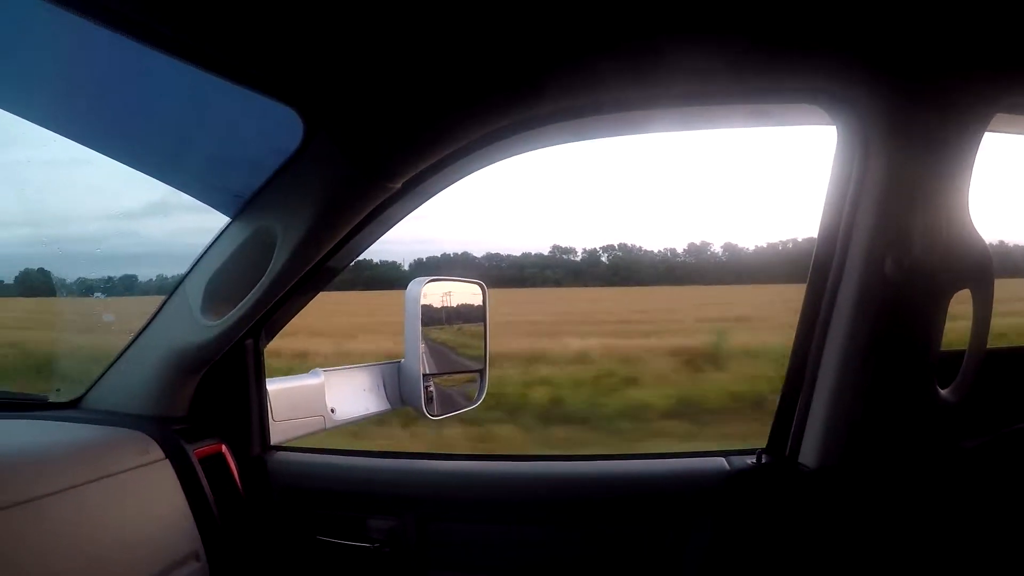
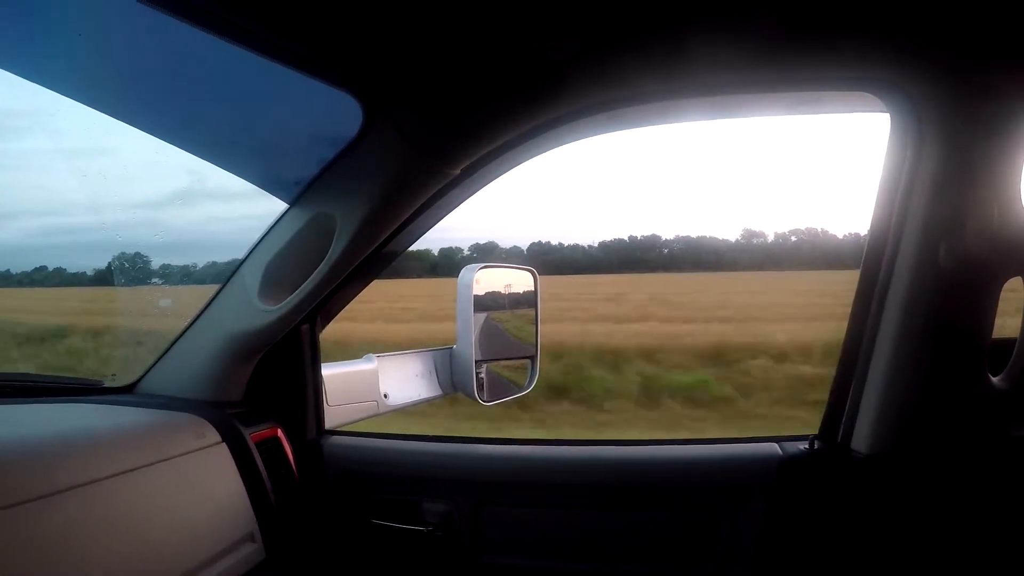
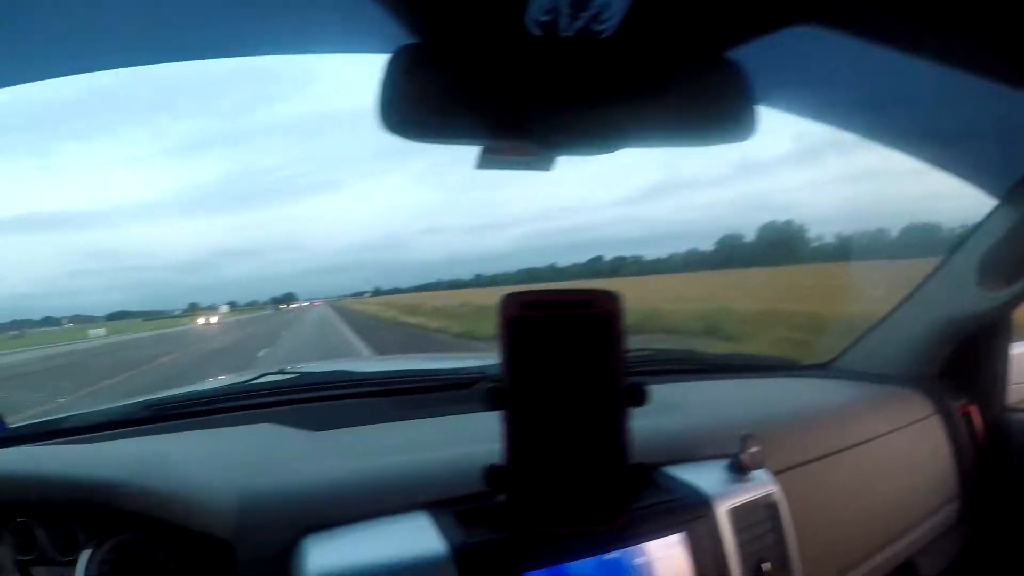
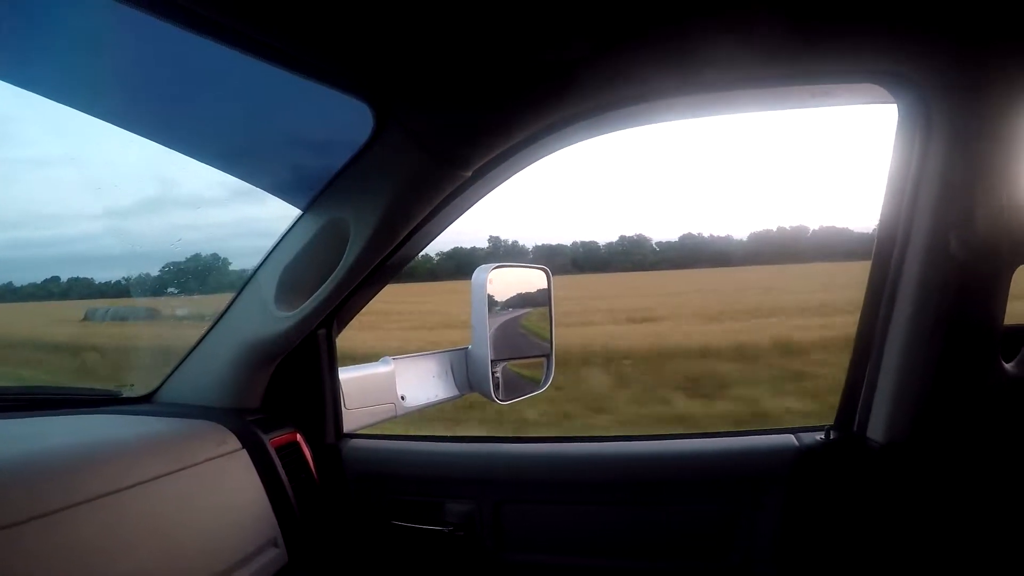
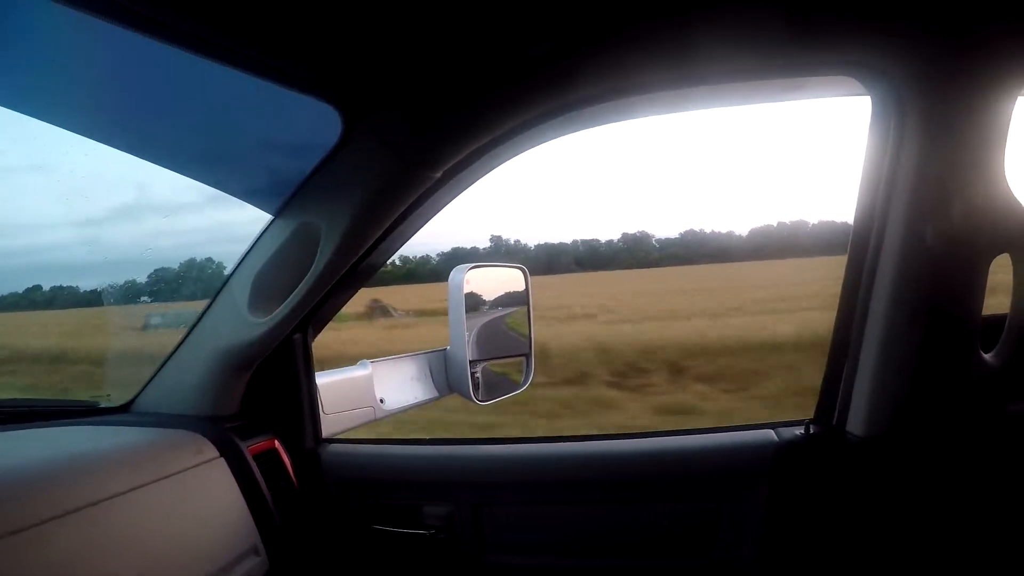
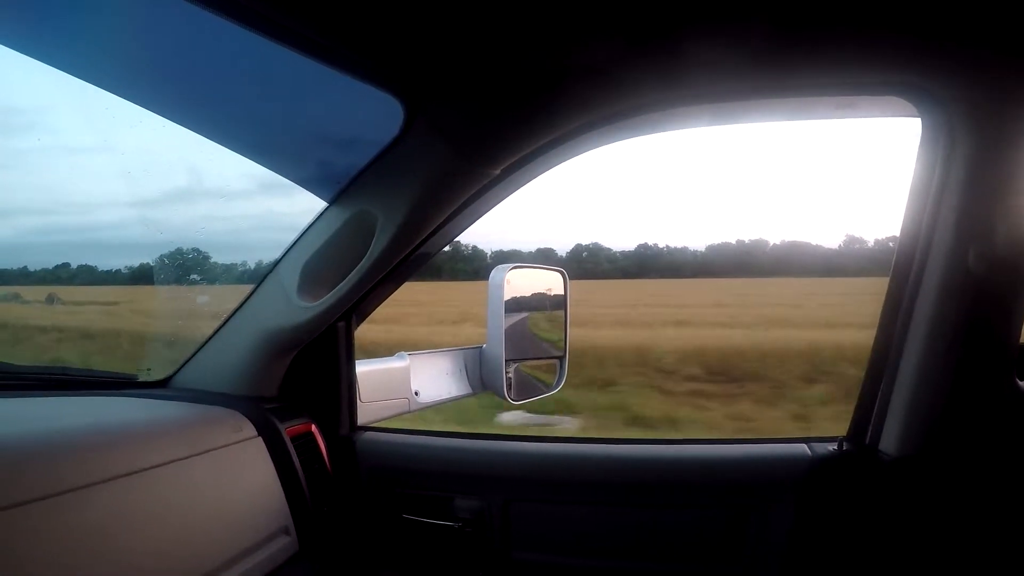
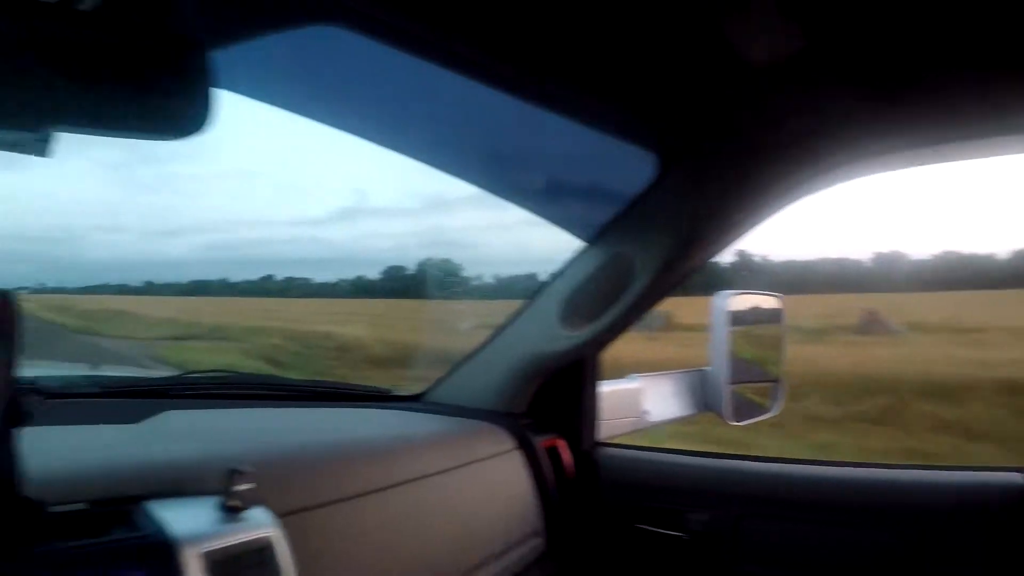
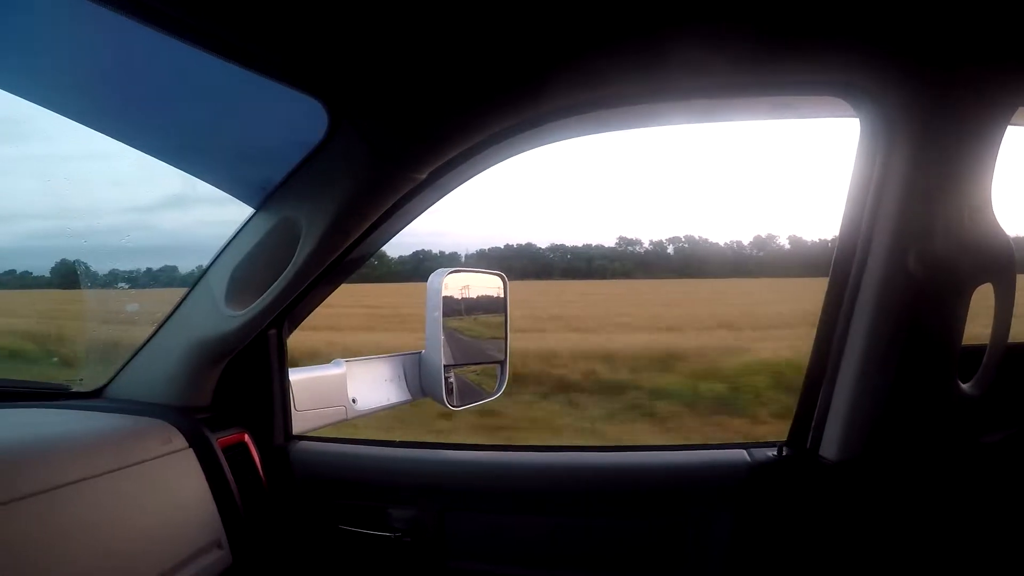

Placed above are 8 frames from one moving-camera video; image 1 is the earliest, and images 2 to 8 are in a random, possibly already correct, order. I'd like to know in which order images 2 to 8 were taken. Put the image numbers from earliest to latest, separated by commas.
8, 2, 6, 4, 5, 7, 3
